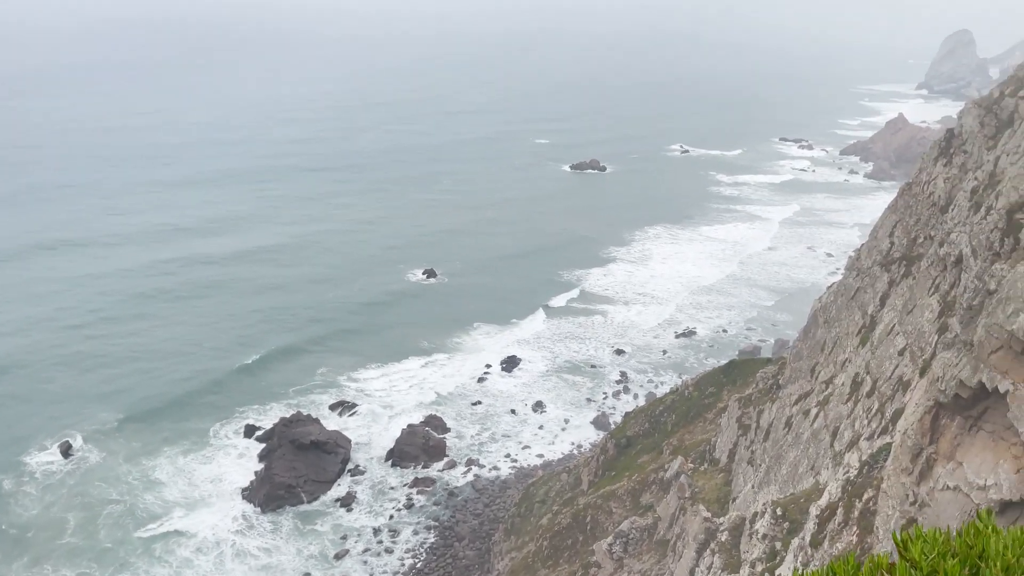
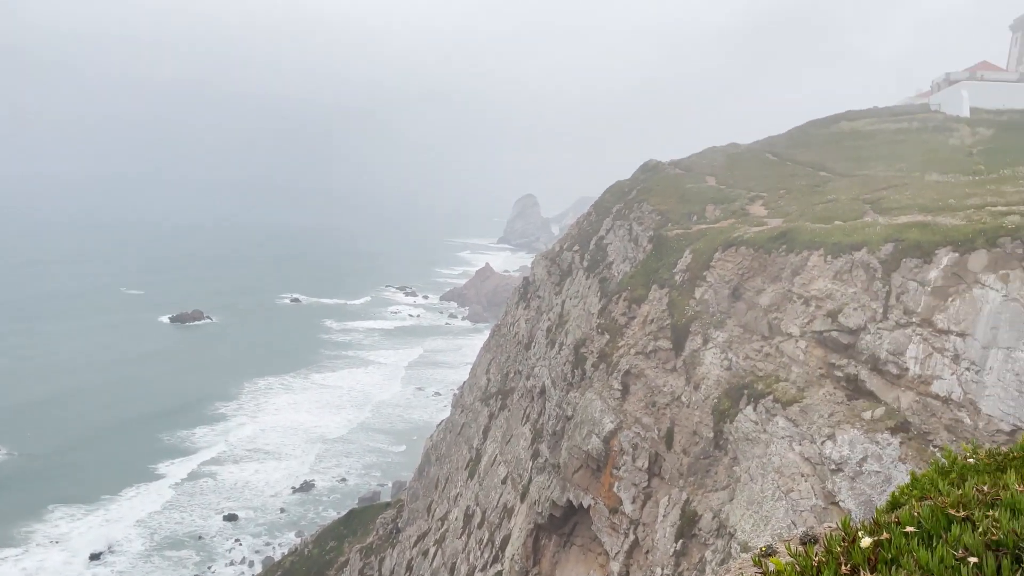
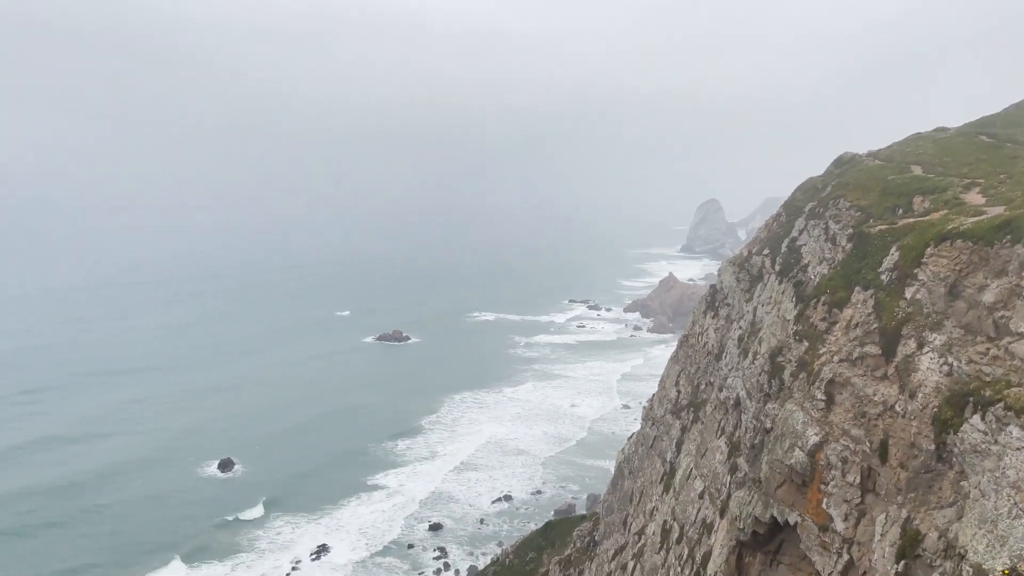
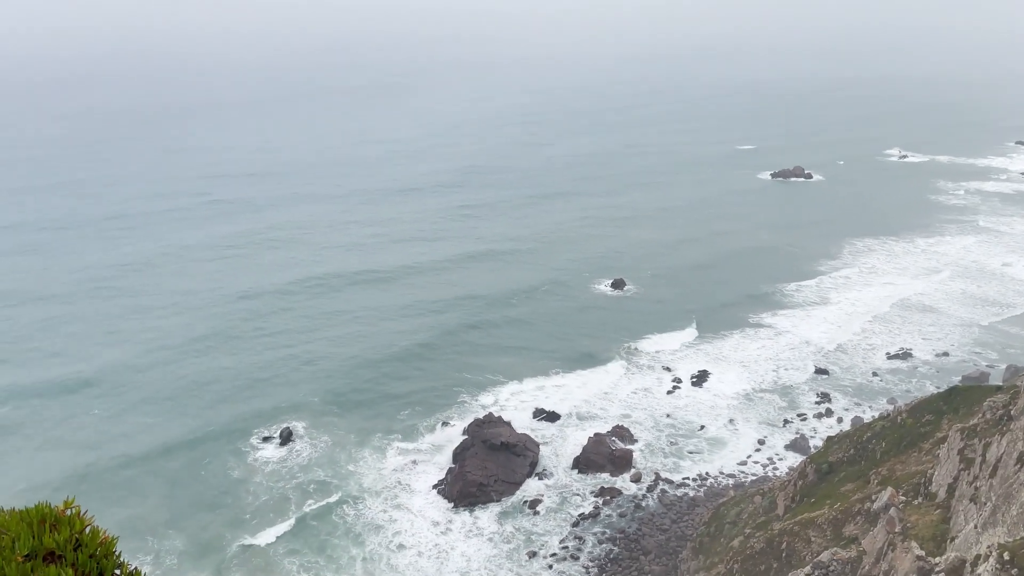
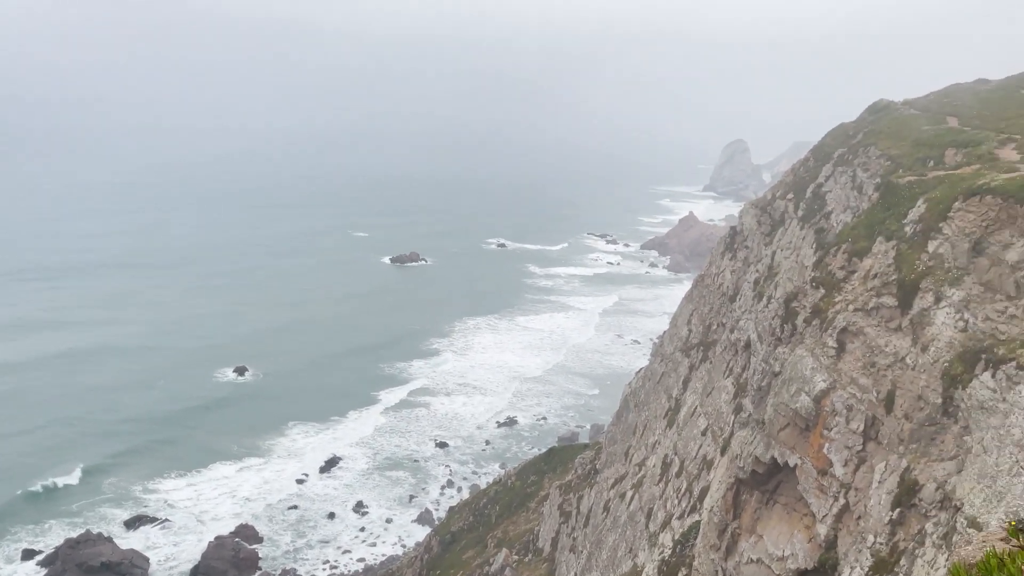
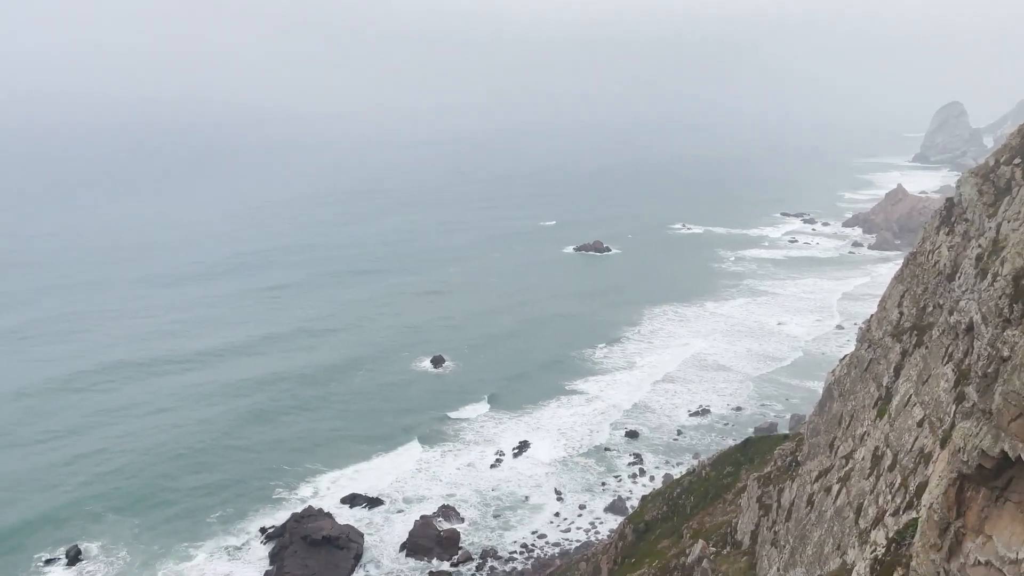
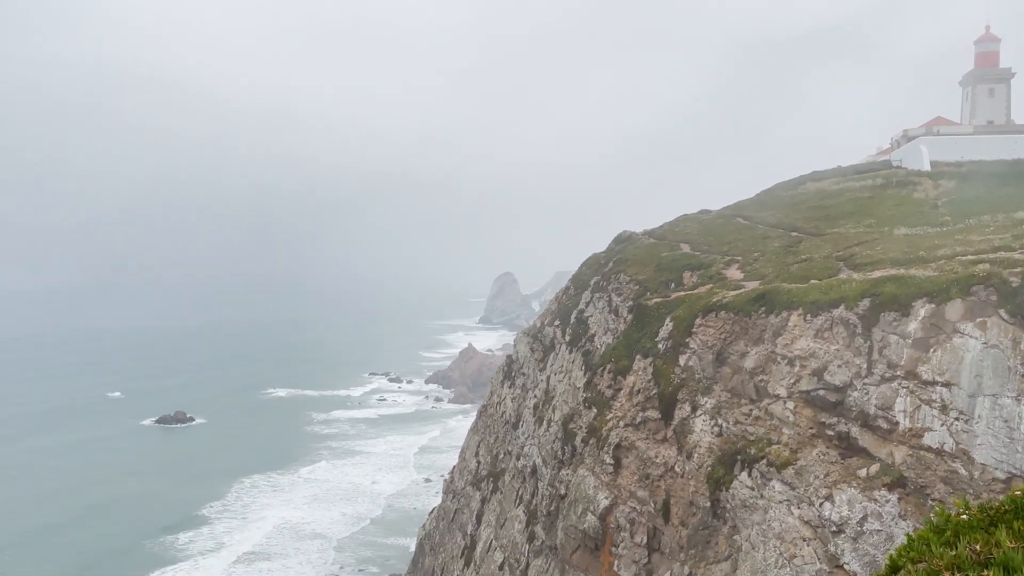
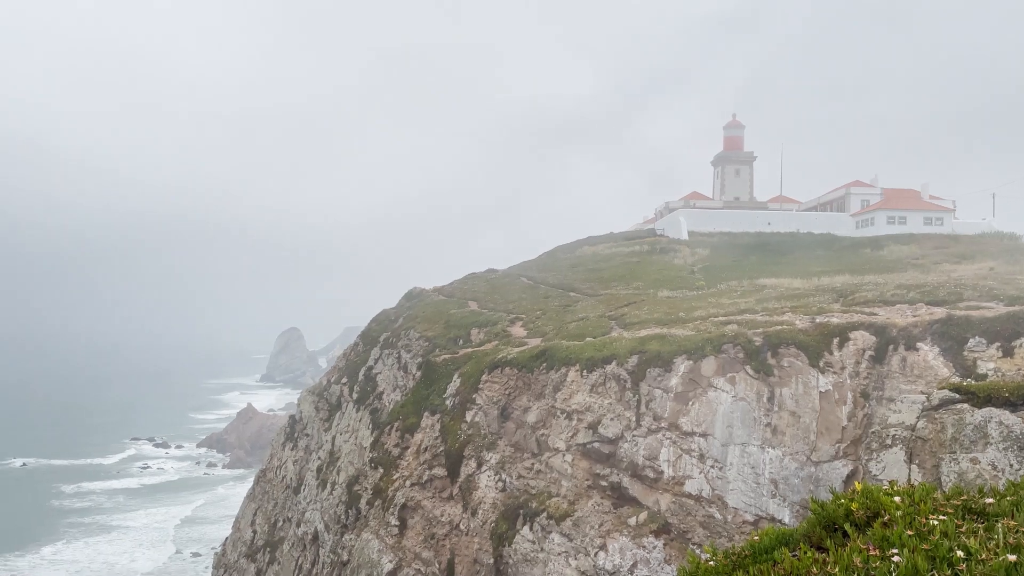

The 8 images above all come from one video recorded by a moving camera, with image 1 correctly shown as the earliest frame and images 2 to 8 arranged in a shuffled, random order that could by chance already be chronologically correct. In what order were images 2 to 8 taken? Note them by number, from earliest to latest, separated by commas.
5, 2, 8, 7, 3, 6, 4
